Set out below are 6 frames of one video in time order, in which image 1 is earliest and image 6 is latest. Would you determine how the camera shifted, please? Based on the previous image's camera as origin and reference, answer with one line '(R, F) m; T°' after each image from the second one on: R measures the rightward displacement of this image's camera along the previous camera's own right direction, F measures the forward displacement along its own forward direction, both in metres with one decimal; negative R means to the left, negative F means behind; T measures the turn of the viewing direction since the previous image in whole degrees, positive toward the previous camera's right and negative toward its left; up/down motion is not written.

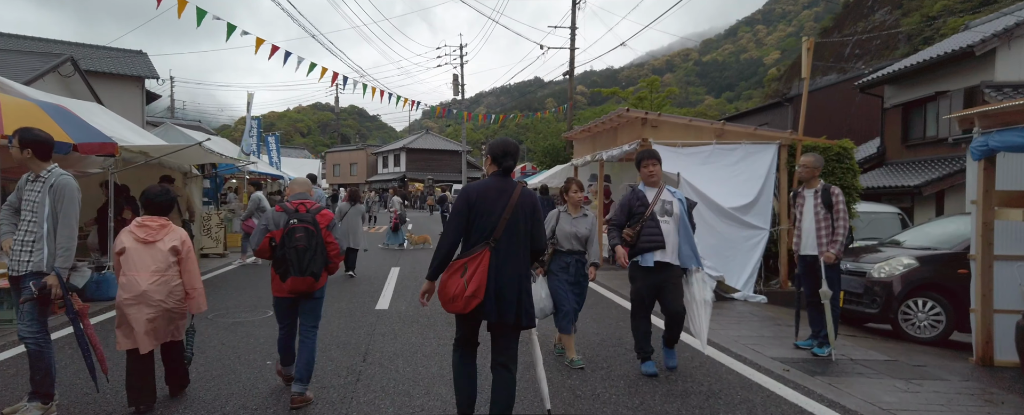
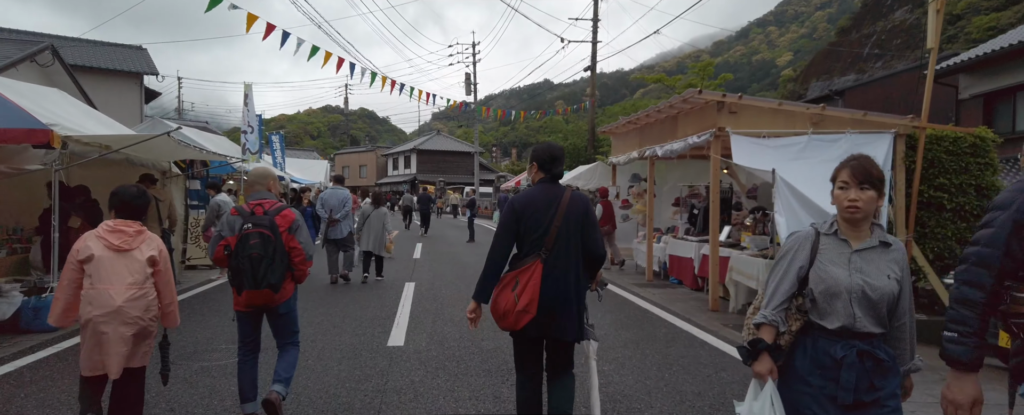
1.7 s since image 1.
(-0.4, +1.6) m; -1°
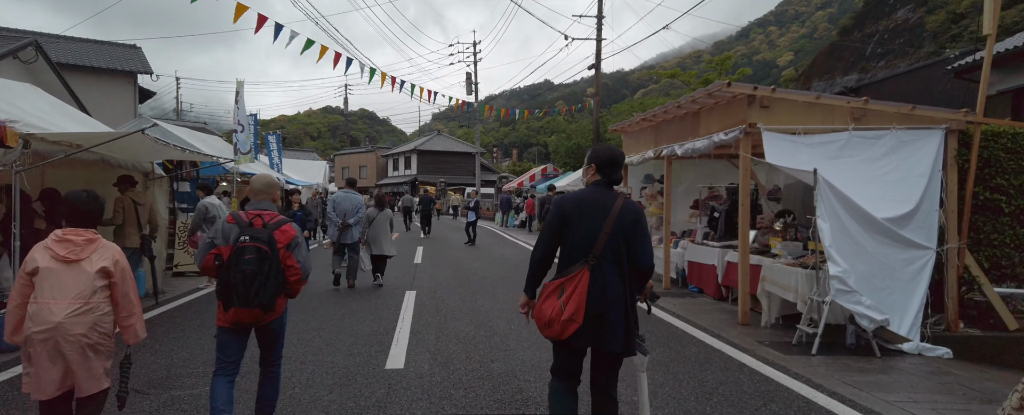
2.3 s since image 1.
(-0.1, +0.6) m; 0°
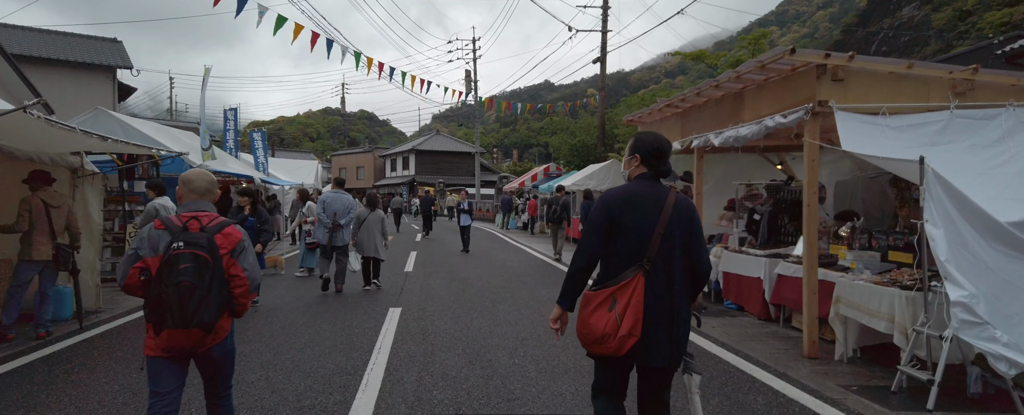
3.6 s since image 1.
(0.0, +1.3) m; 0°
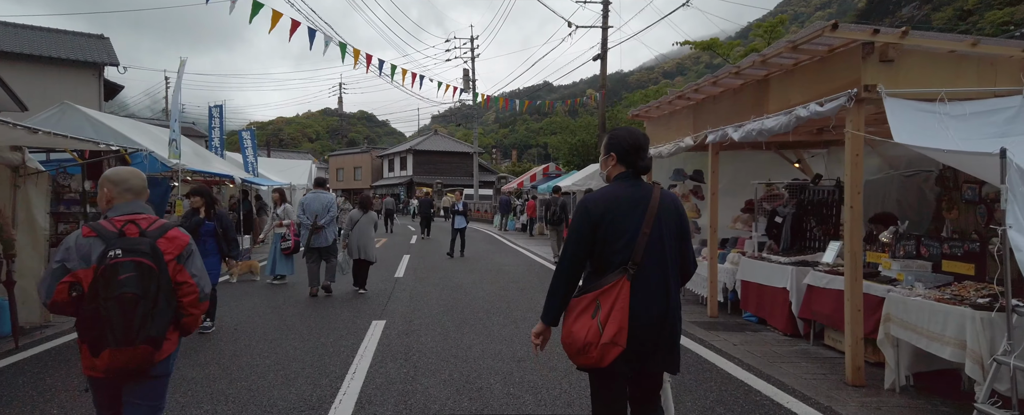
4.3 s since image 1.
(0.0, +0.7) m; 0°
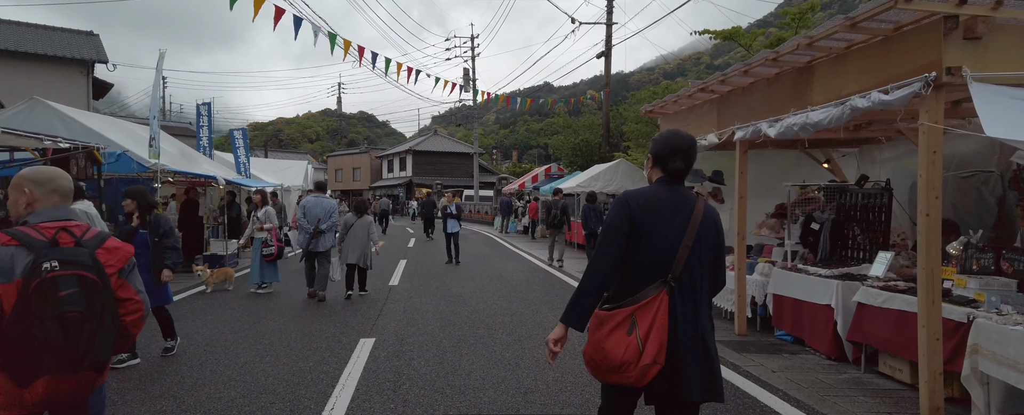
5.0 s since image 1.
(0.0, +0.7) m; 0°
